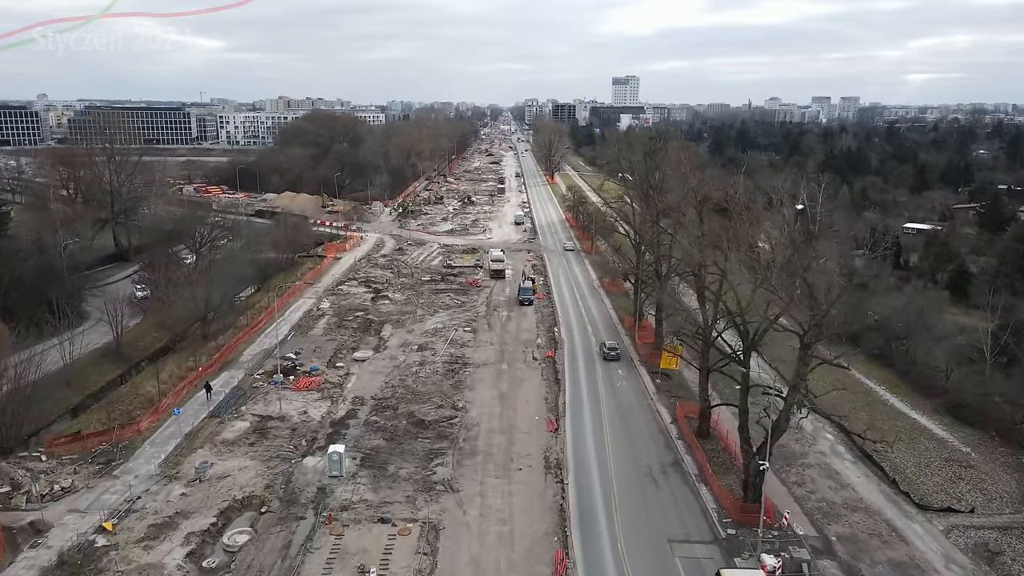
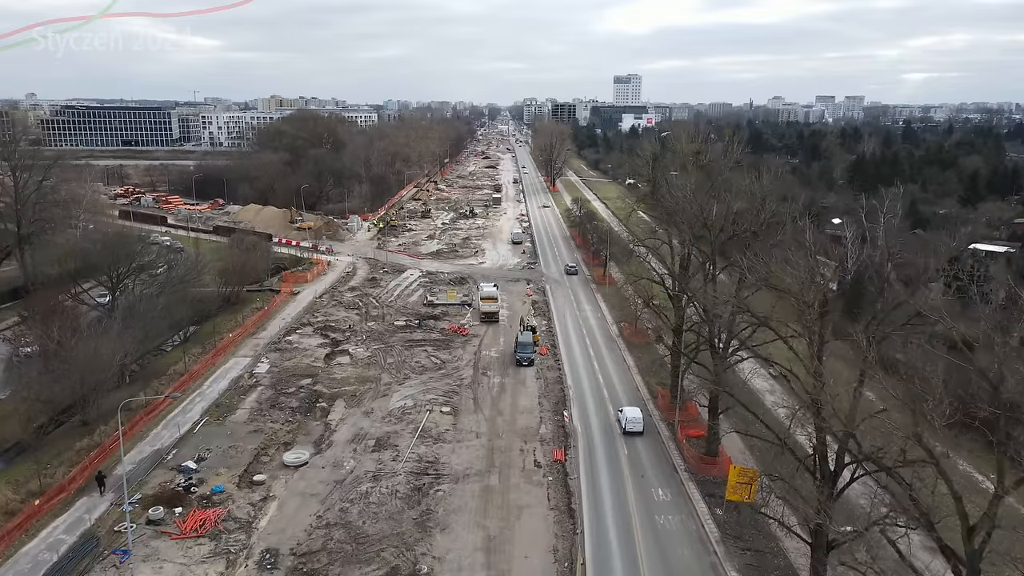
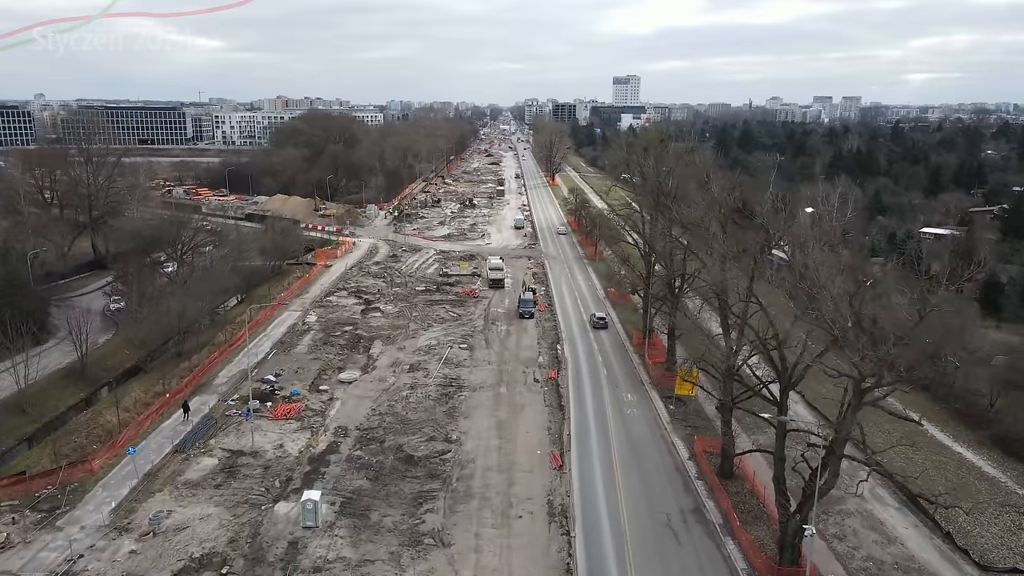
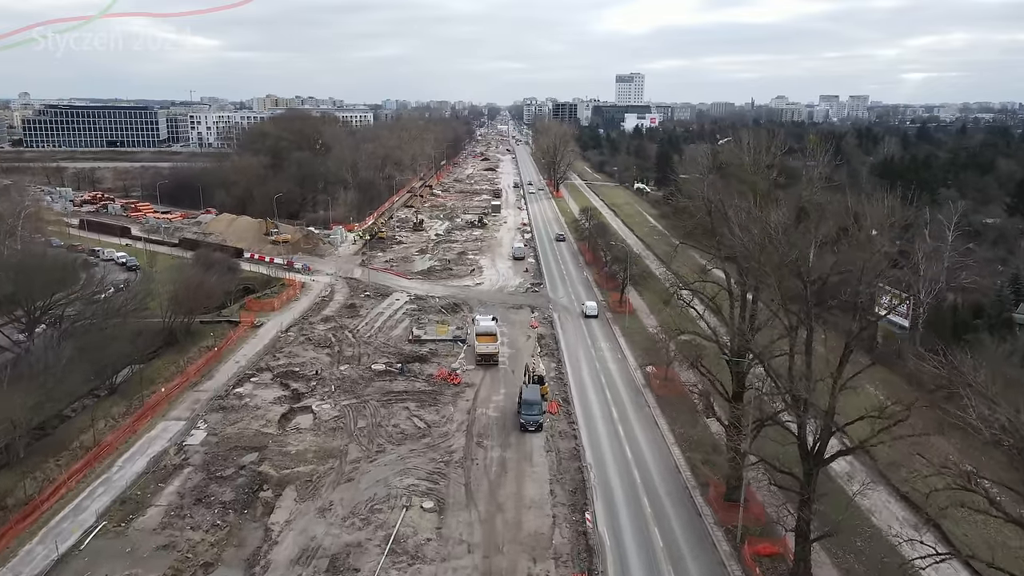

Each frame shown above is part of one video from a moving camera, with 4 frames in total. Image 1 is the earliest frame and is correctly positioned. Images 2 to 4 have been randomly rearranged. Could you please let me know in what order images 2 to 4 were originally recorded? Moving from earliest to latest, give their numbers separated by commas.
3, 2, 4
